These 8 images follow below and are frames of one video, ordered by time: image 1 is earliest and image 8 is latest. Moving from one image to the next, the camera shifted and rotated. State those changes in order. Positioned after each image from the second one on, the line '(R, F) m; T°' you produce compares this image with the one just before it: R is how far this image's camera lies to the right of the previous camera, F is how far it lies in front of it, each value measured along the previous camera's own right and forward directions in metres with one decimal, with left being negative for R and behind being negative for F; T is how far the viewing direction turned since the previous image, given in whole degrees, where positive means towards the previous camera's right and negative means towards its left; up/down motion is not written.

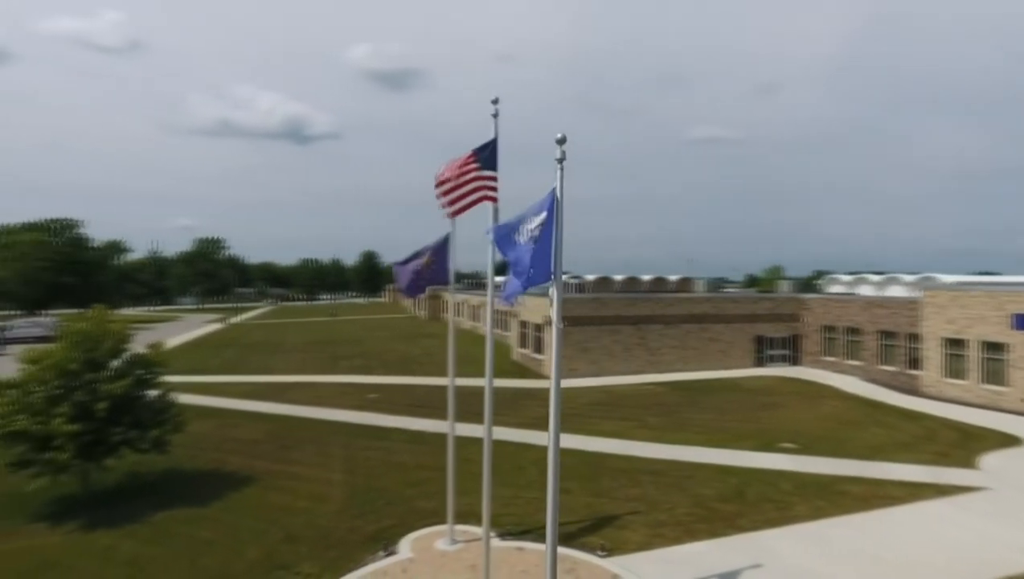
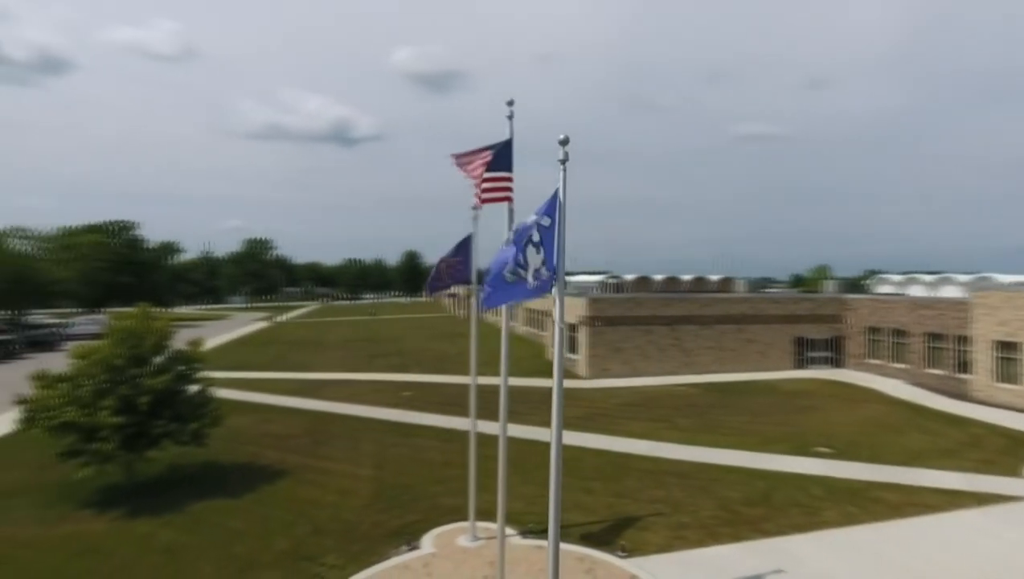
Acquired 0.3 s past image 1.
(+0.4, -0.1) m; -4°
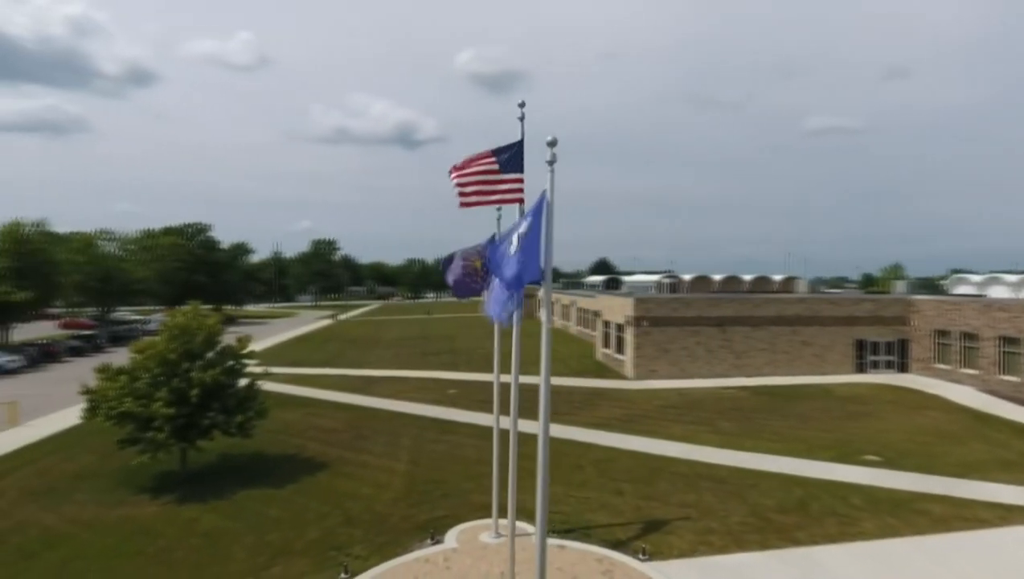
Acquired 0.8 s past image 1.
(+0.8, -0.1) m; -6°
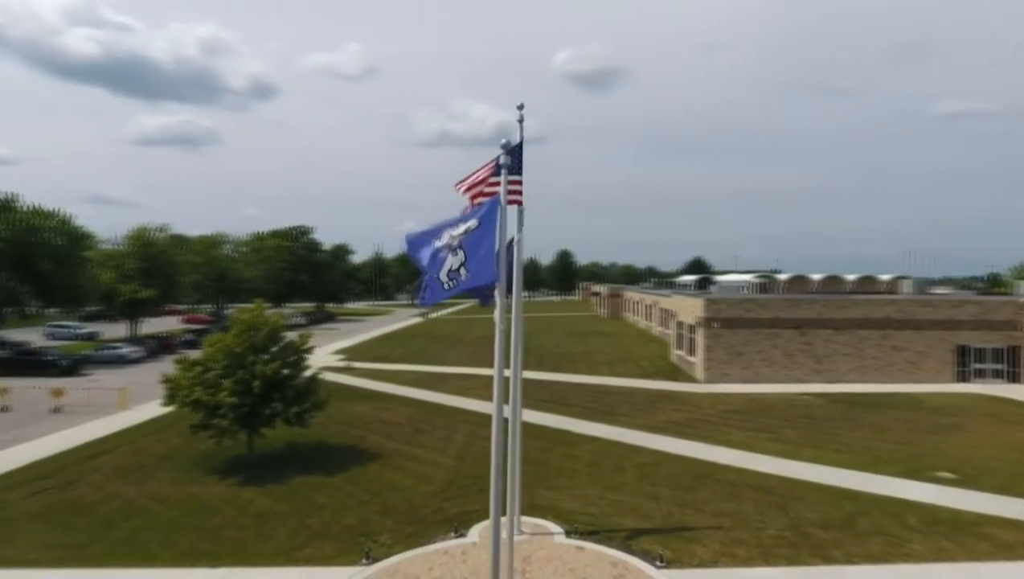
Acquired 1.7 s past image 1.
(+1.6, 0.0) m; -9°
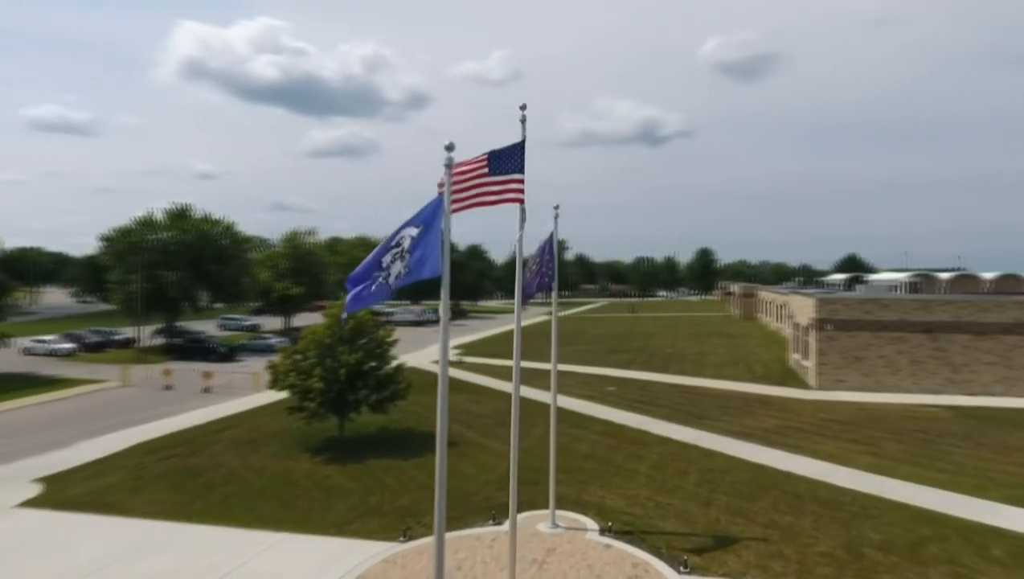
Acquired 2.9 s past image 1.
(+2.3, 0.0) m; -13°
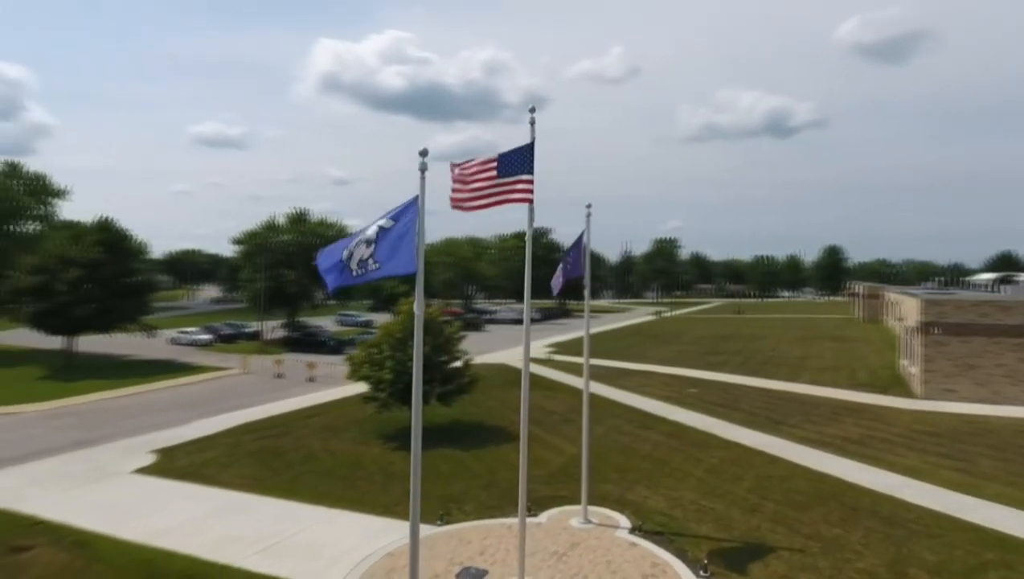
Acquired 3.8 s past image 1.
(+1.8, -0.2) m; -11°
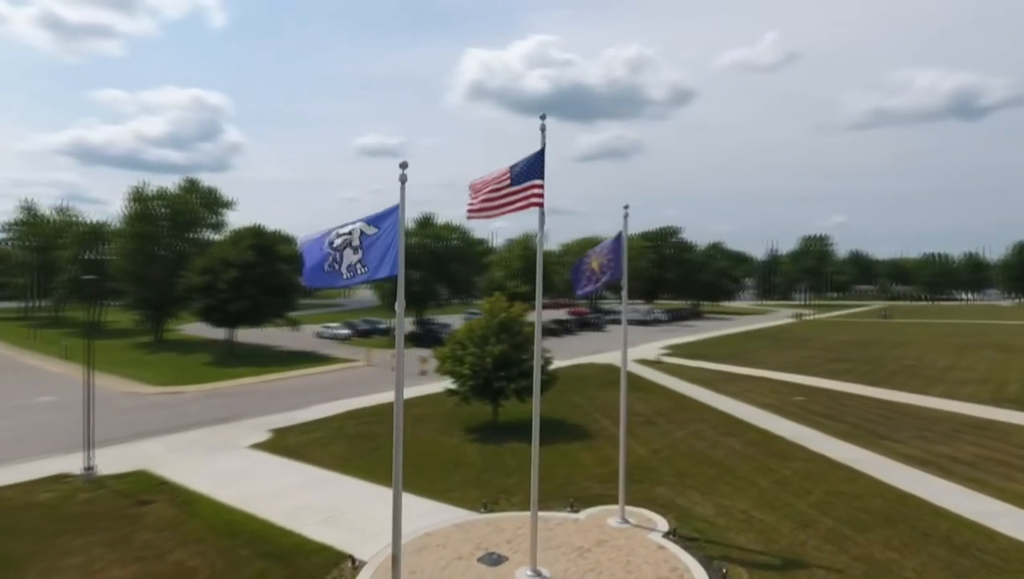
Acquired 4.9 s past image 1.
(+2.2, -0.2) m; -13°
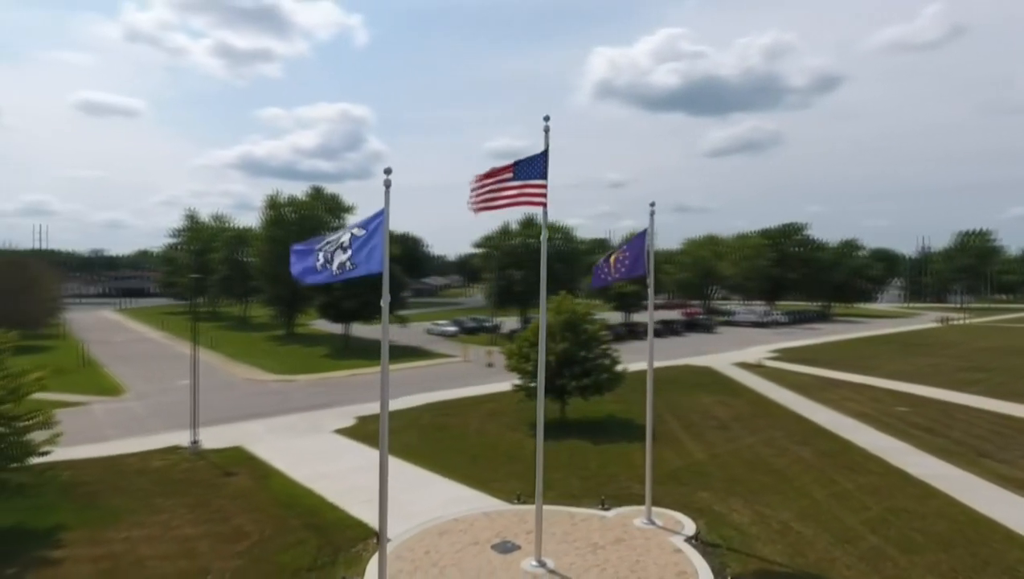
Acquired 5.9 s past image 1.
(+2.1, -0.1) m; -12°
